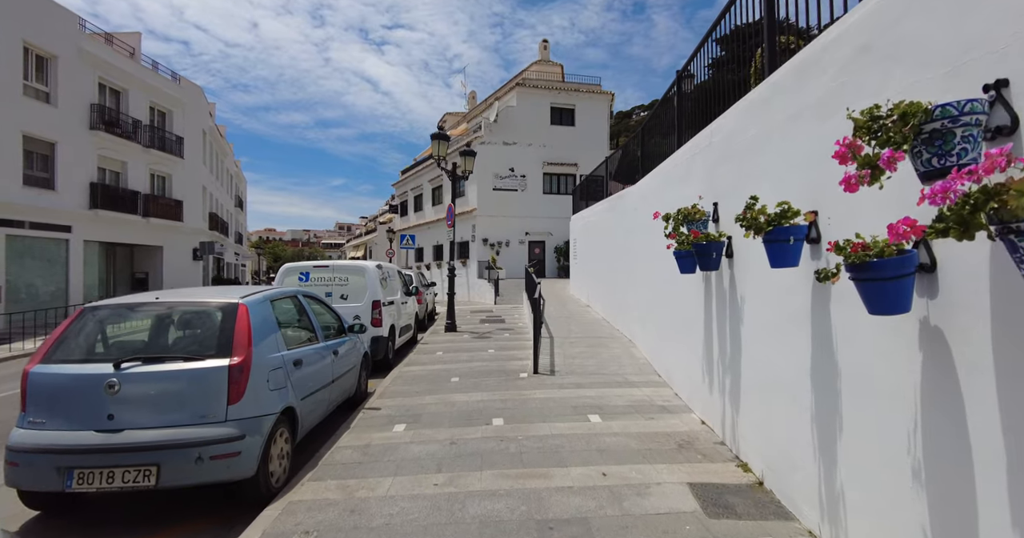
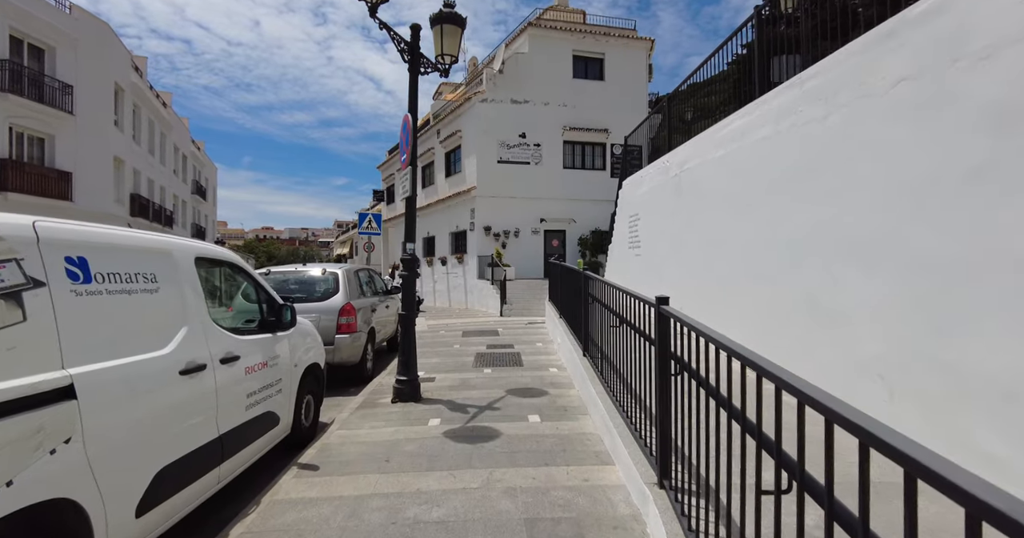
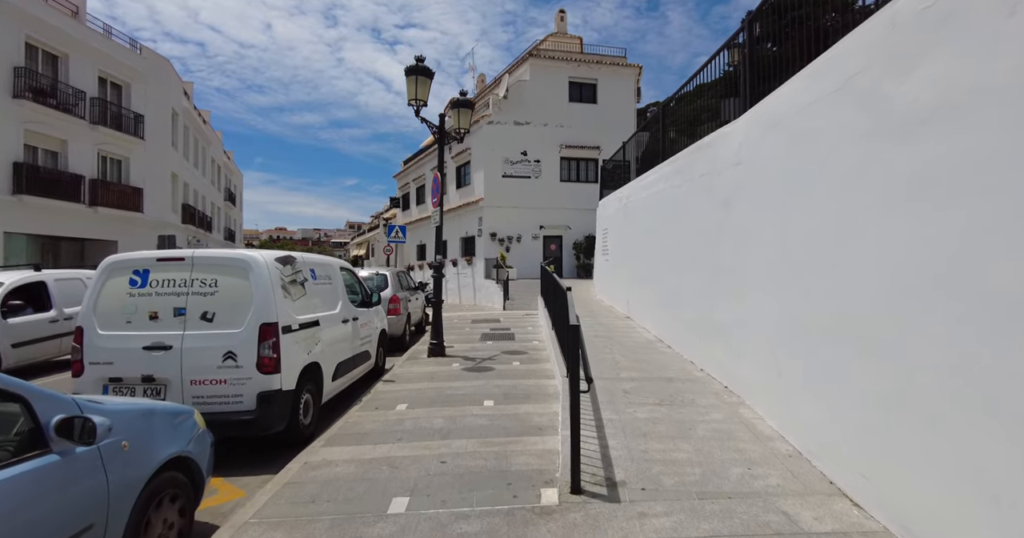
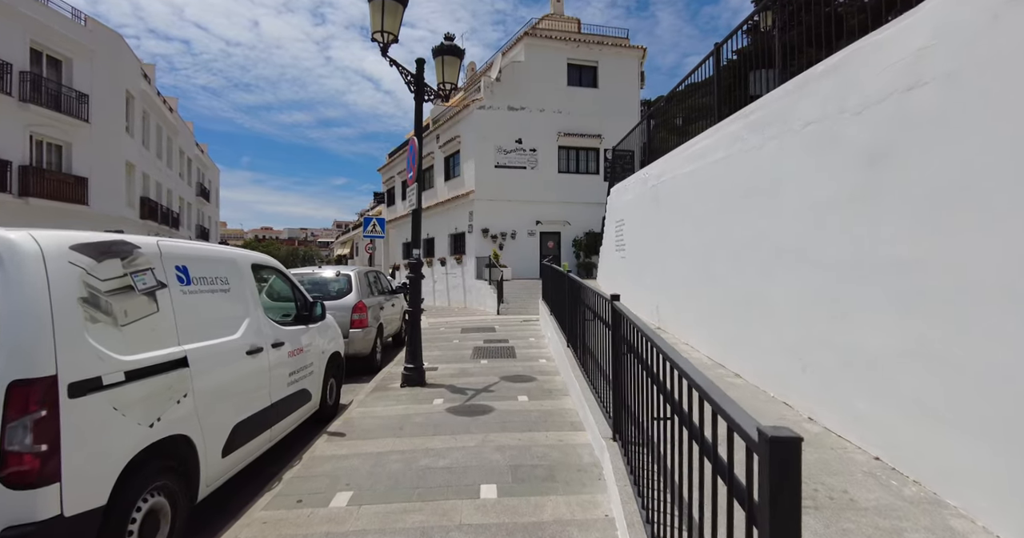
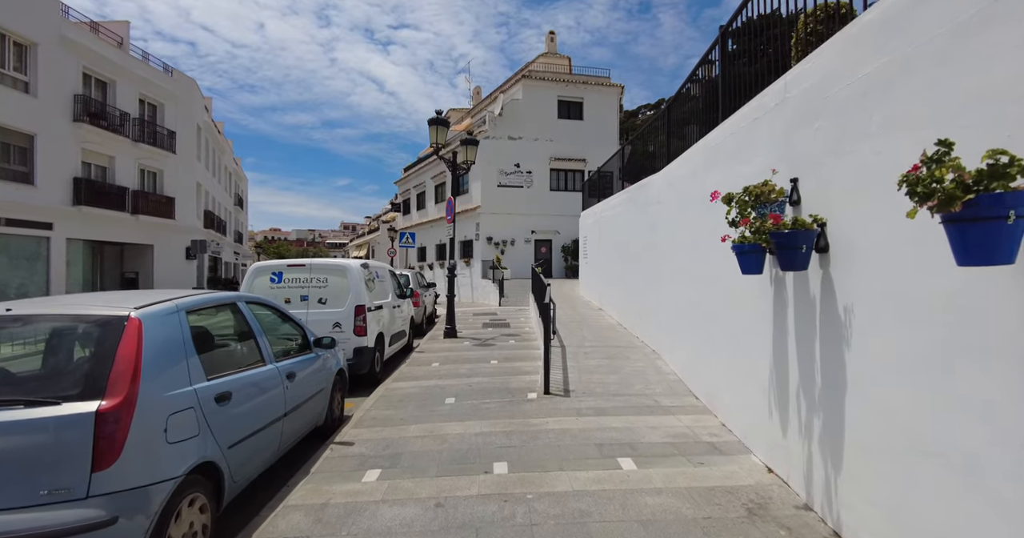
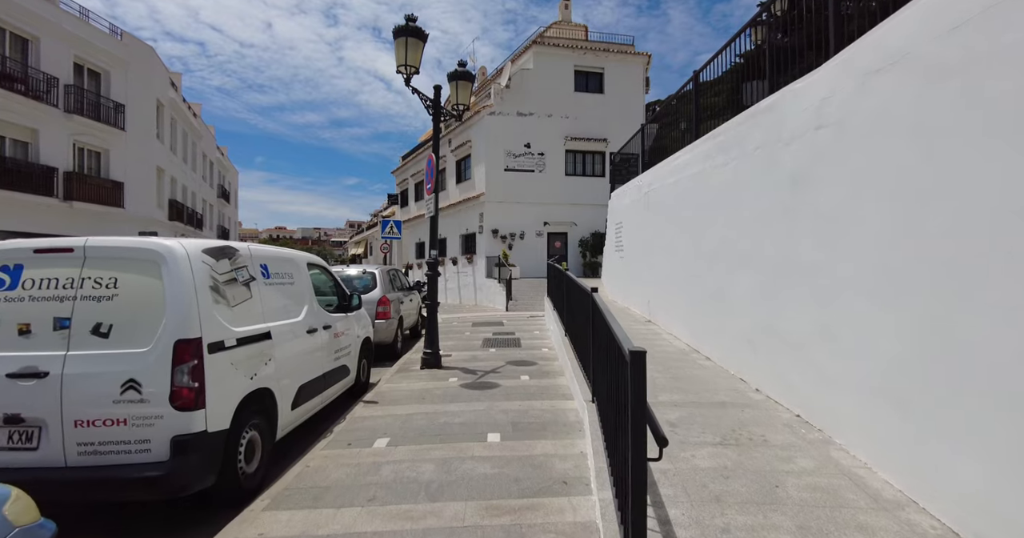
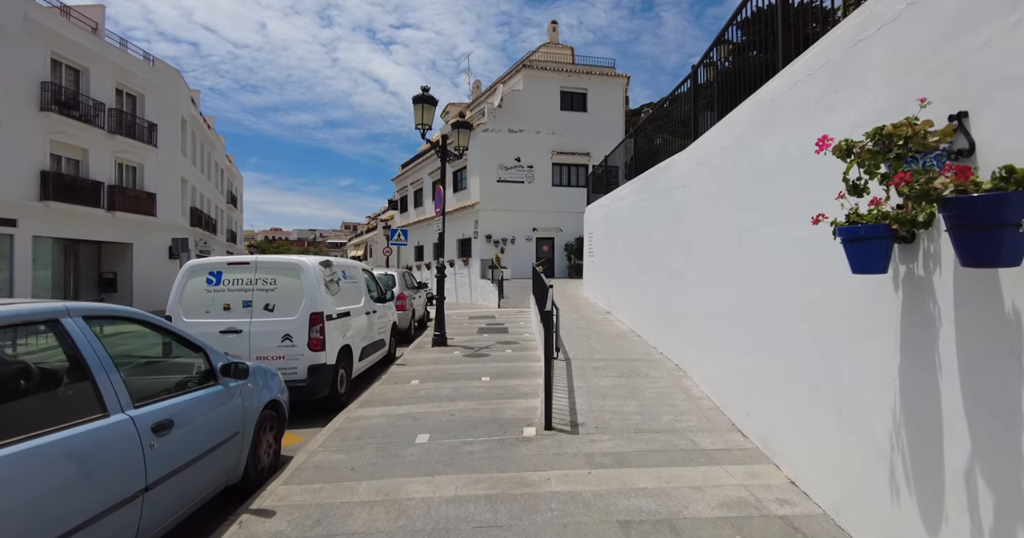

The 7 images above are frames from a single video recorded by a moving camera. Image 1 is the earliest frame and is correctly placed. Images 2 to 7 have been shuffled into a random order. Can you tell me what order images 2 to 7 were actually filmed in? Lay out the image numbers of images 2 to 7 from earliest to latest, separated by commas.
5, 7, 3, 6, 4, 2
